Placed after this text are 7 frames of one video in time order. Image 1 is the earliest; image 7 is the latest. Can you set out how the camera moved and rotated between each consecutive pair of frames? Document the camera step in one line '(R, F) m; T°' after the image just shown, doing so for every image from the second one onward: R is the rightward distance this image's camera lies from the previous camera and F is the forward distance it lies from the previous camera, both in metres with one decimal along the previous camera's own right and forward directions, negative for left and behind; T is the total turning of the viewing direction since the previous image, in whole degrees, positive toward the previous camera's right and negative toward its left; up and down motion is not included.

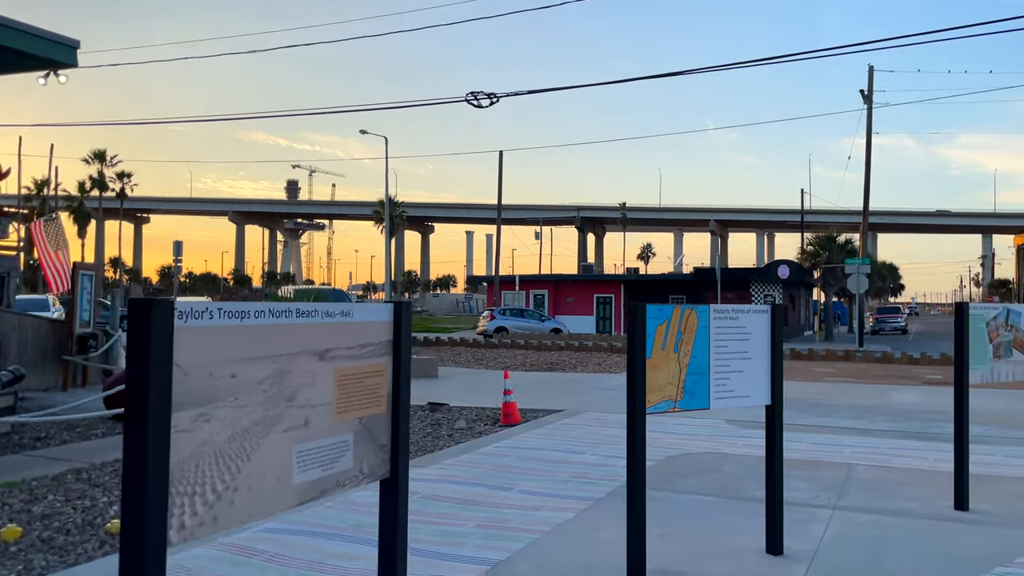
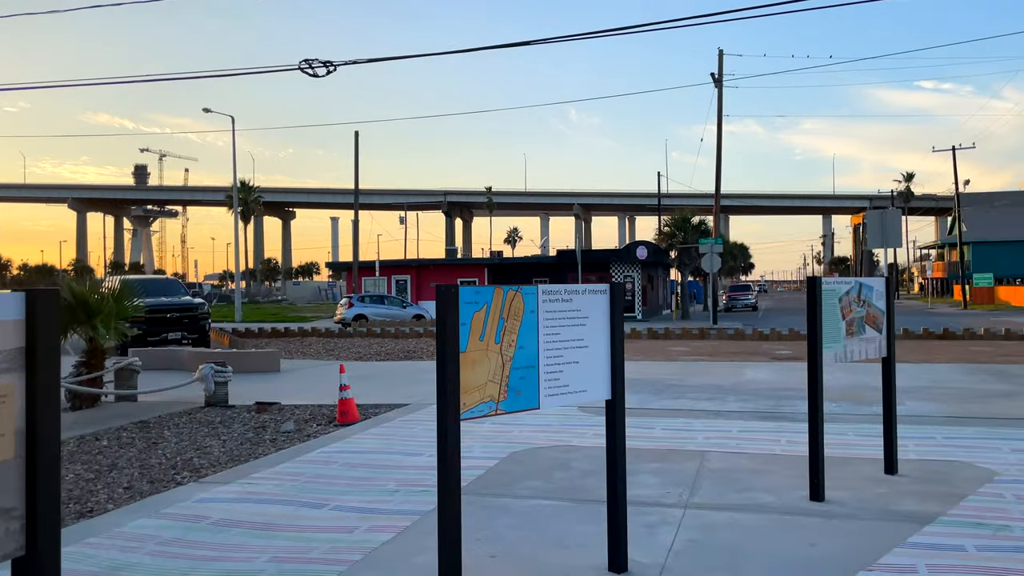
(+0.5, +1.0) m; +9°
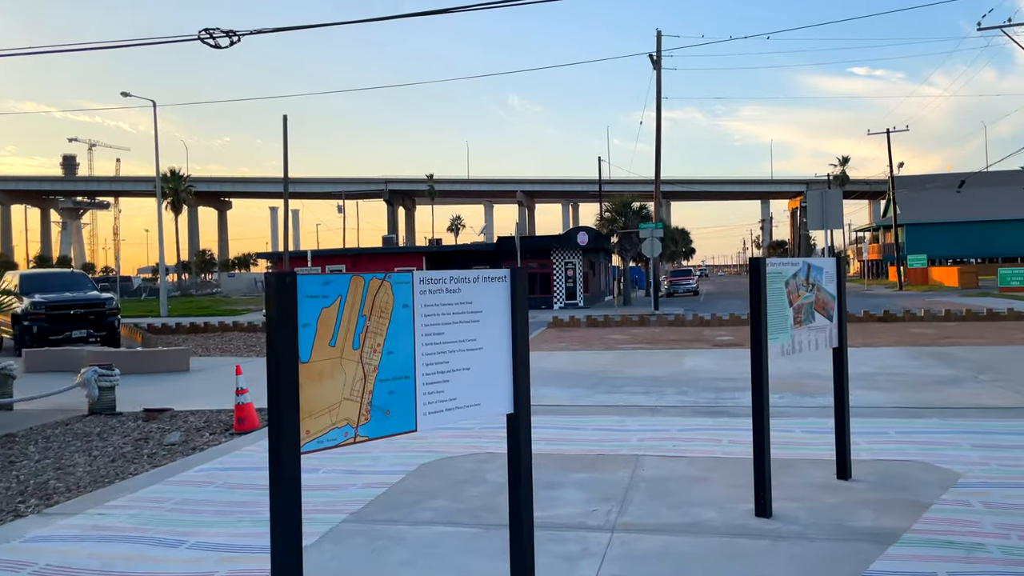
(+0.3, +1.0) m; +4°
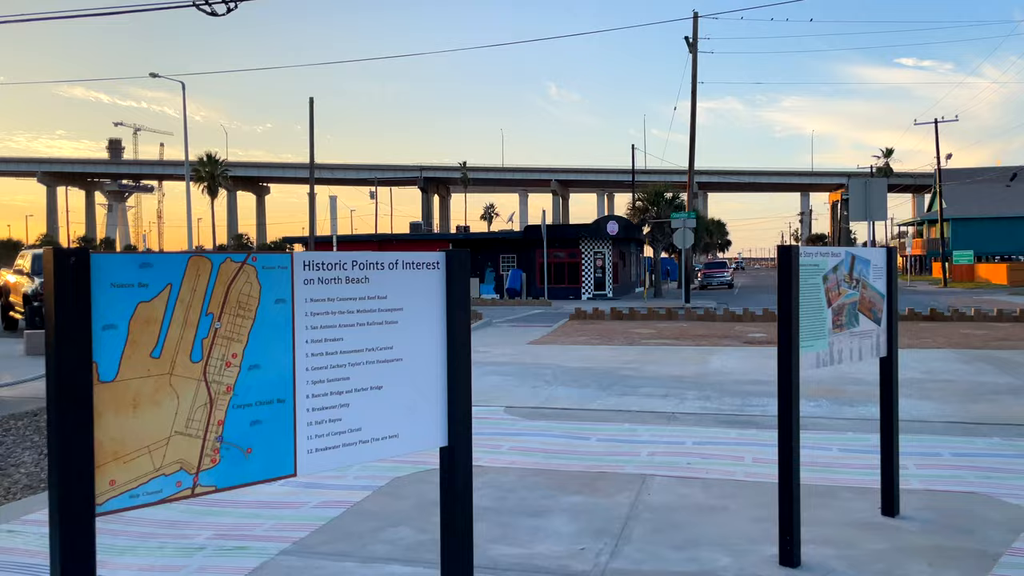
(+0.4, +1.1) m; -2°
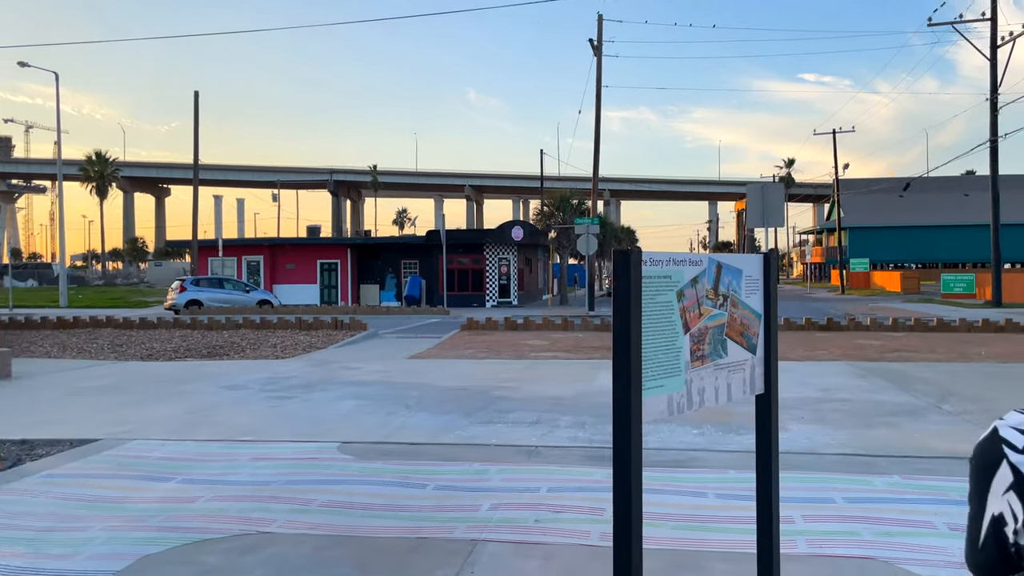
(+0.7, +1.3) m; +6°
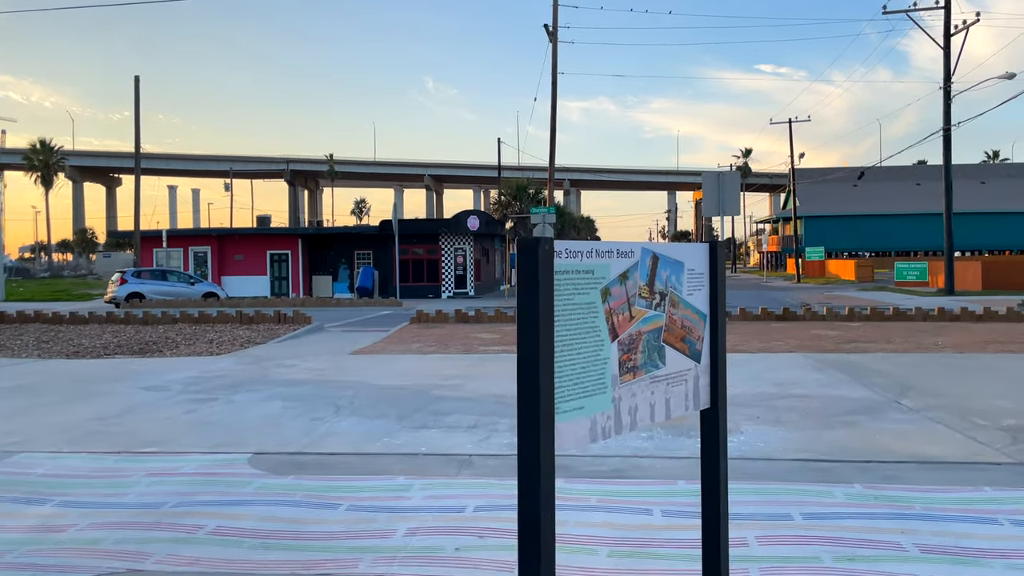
(+0.3, +0.7) m; +3°
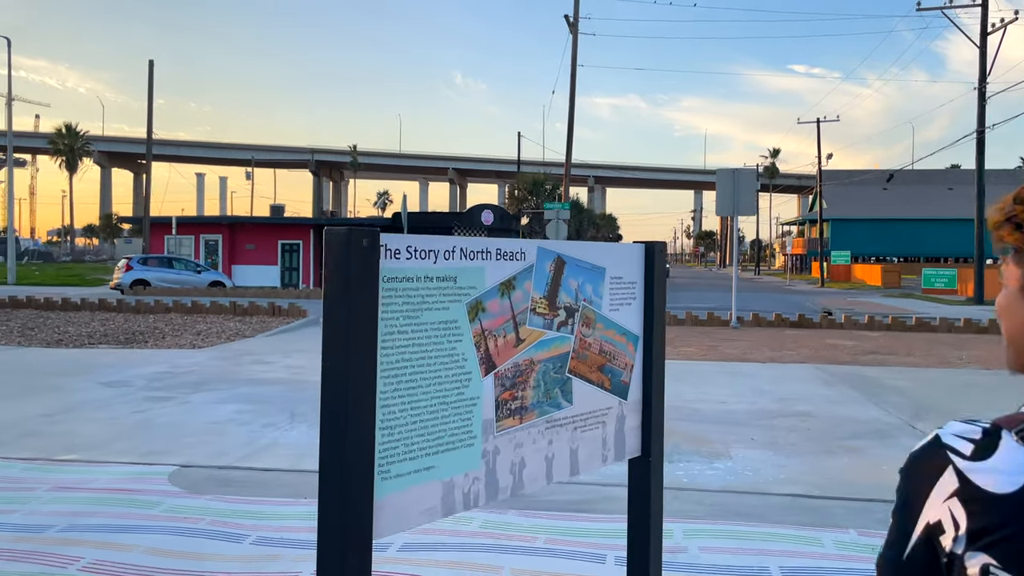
(+0.5, +0.8) m; -2°
